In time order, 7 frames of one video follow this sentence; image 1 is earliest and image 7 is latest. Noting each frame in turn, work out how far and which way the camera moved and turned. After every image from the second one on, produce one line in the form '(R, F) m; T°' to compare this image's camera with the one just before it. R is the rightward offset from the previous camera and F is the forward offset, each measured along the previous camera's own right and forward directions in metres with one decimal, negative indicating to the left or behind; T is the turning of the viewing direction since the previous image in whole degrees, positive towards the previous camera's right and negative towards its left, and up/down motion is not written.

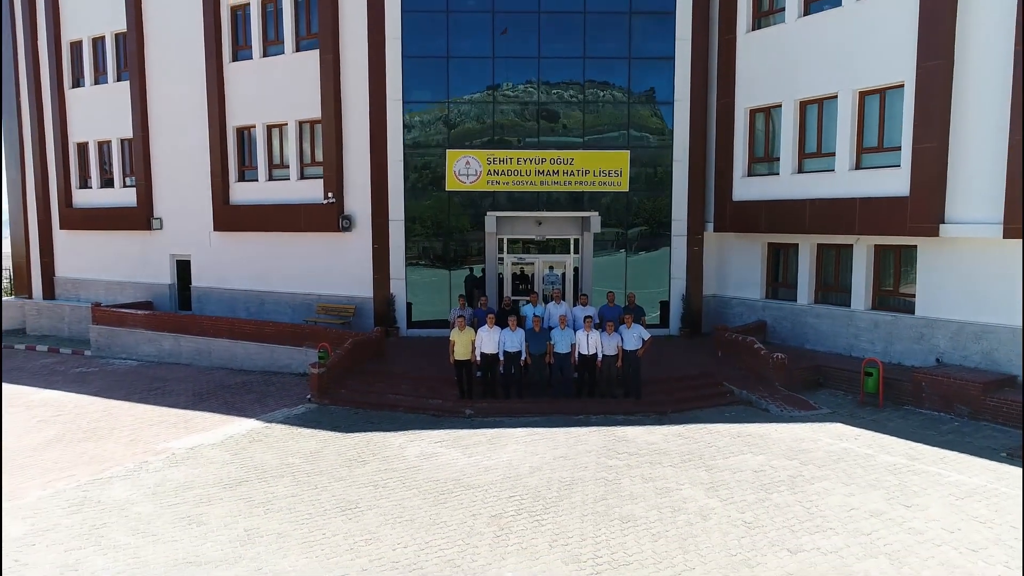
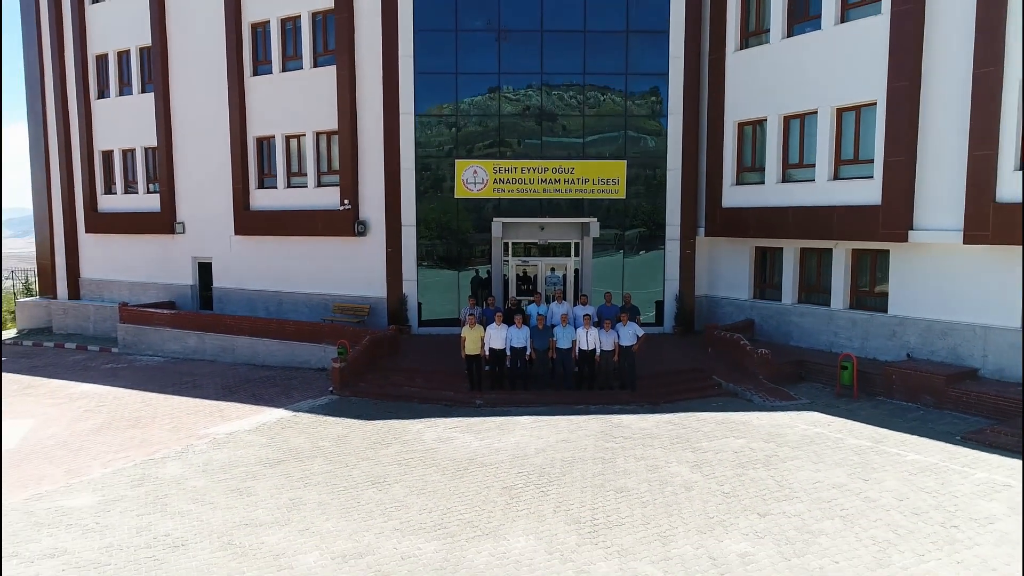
(-0.1, -1.1) m; 0°
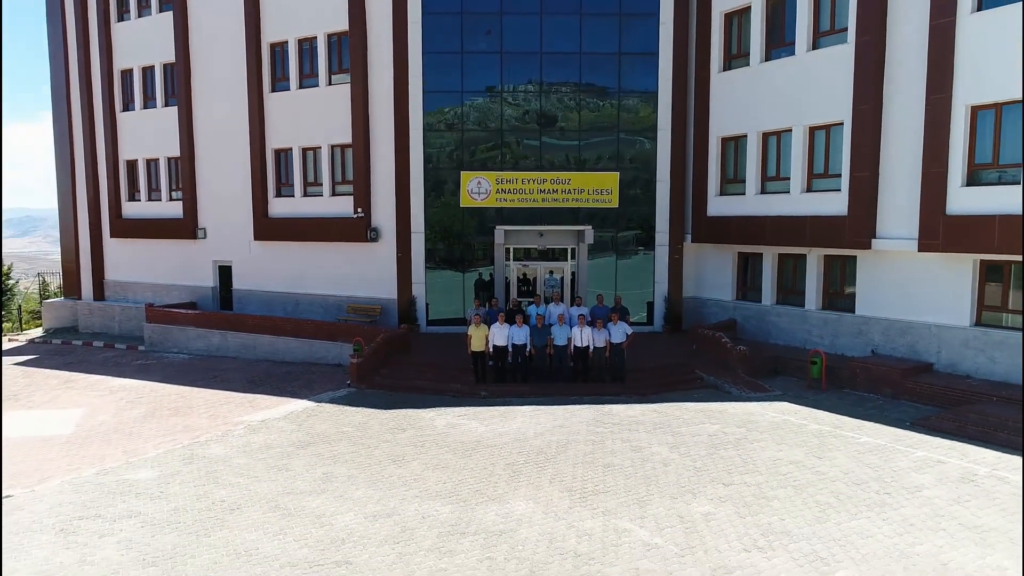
(0.0, -1.4) m; 0°
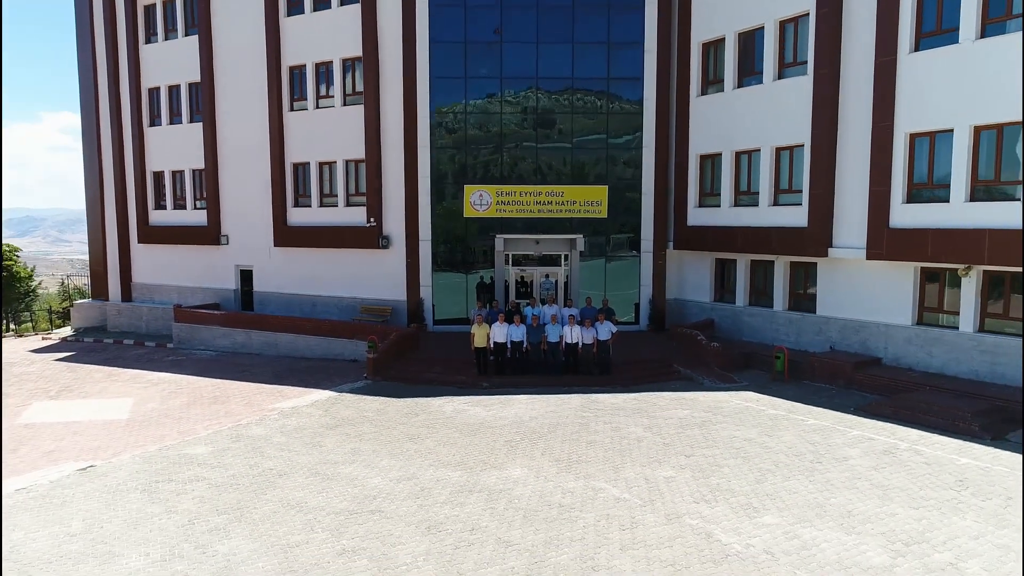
(0.0, -1.8) m; 0°
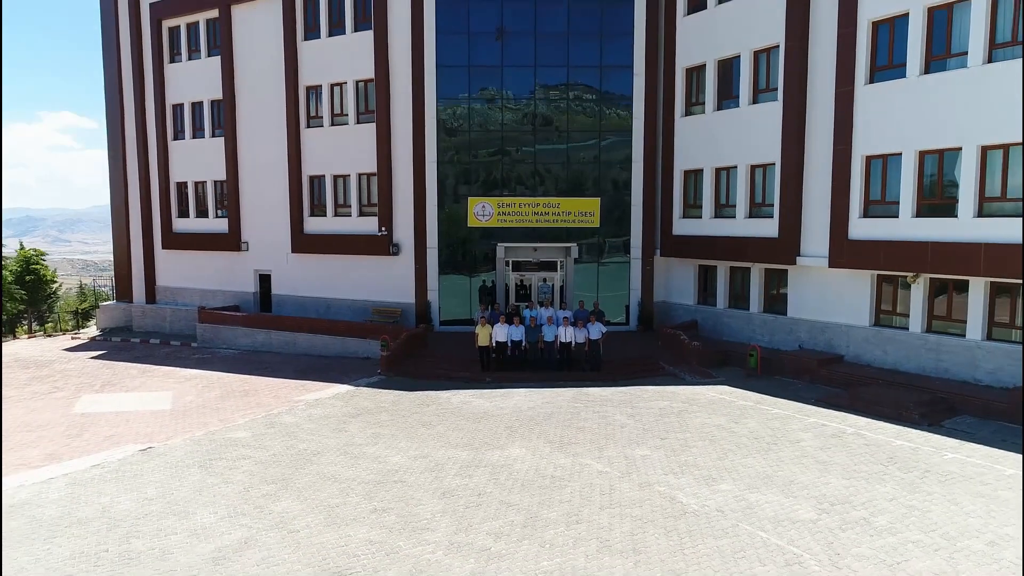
(0.0, -1.8) m; 0°
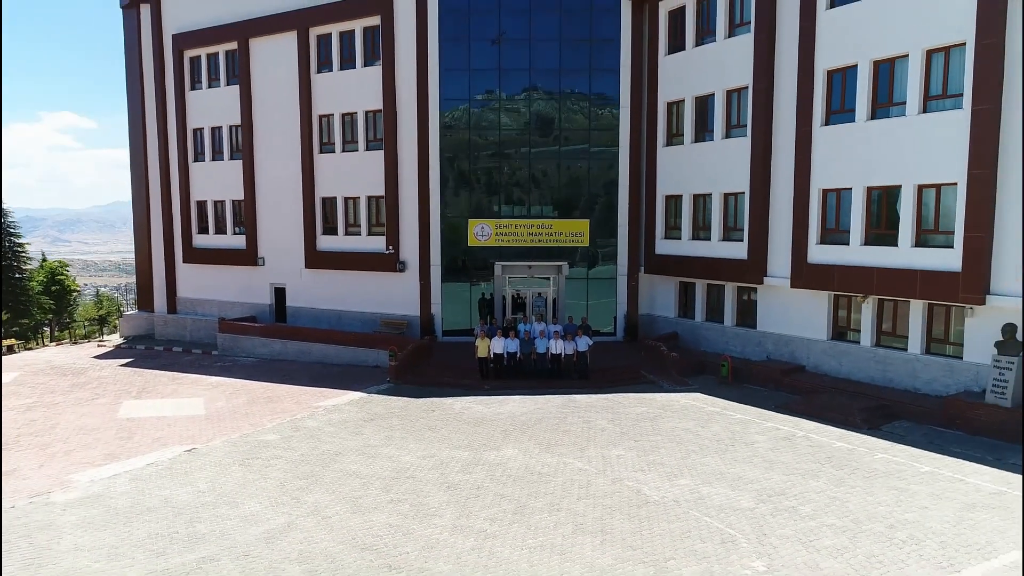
(+0.1, -2.0) m; 0°
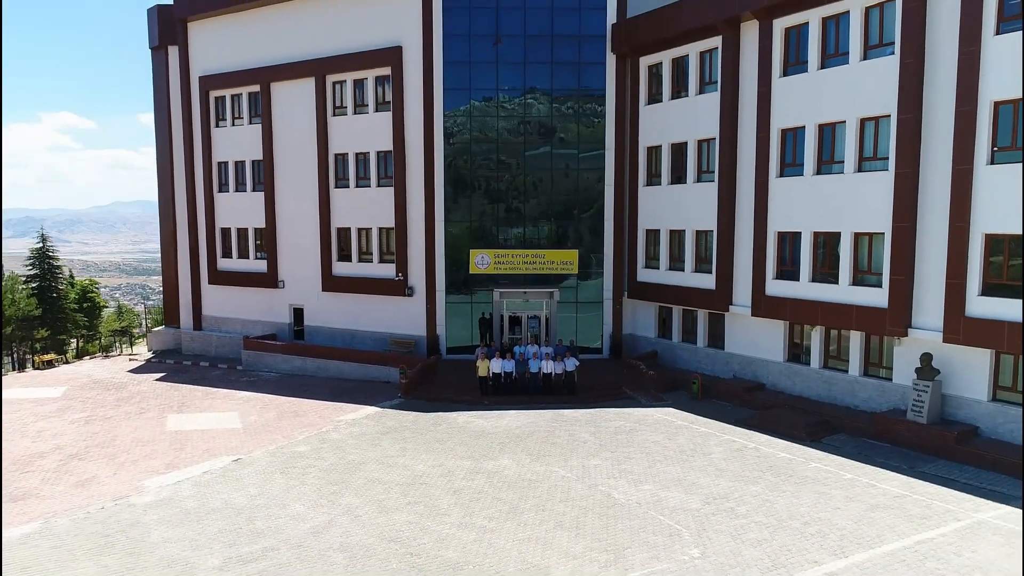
(+0.1, -2.7) m; 0°
